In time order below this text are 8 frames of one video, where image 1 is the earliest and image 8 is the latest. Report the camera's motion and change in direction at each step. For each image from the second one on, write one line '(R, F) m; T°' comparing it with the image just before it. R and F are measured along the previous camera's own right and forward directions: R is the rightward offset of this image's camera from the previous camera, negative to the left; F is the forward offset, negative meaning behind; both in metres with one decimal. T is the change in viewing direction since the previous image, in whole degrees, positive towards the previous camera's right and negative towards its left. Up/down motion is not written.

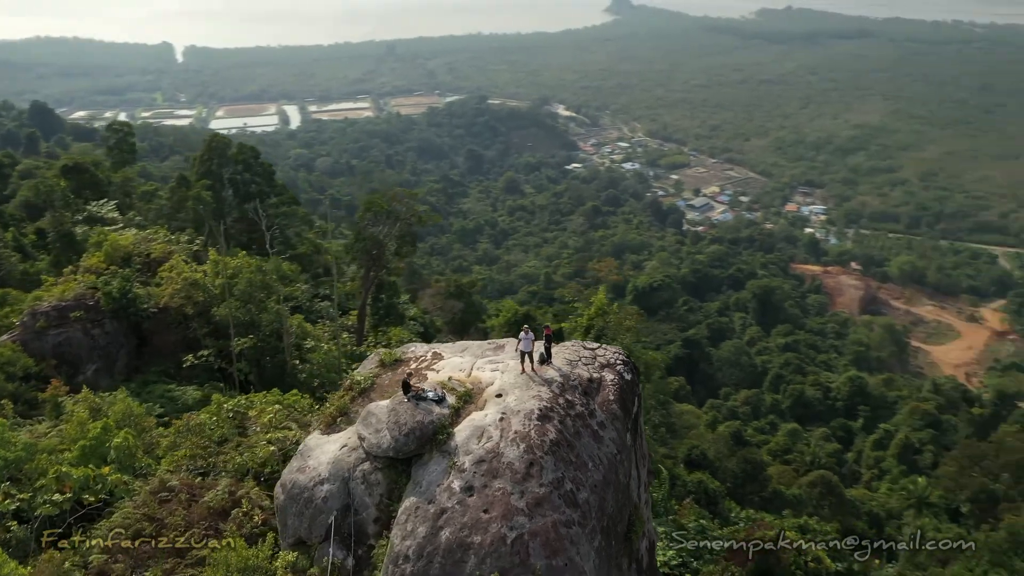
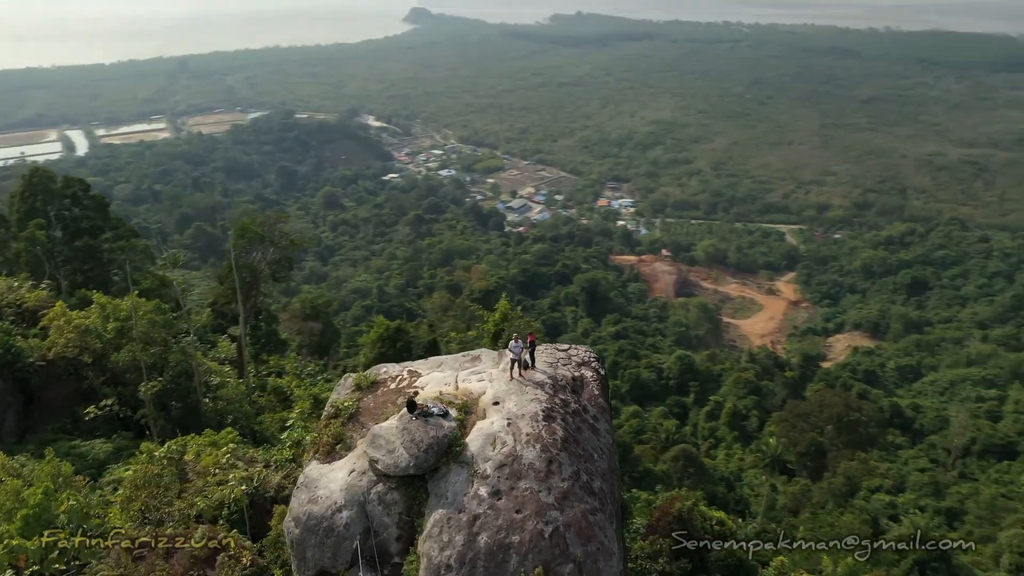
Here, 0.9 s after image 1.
(-1.0, -0.2) m; +12°
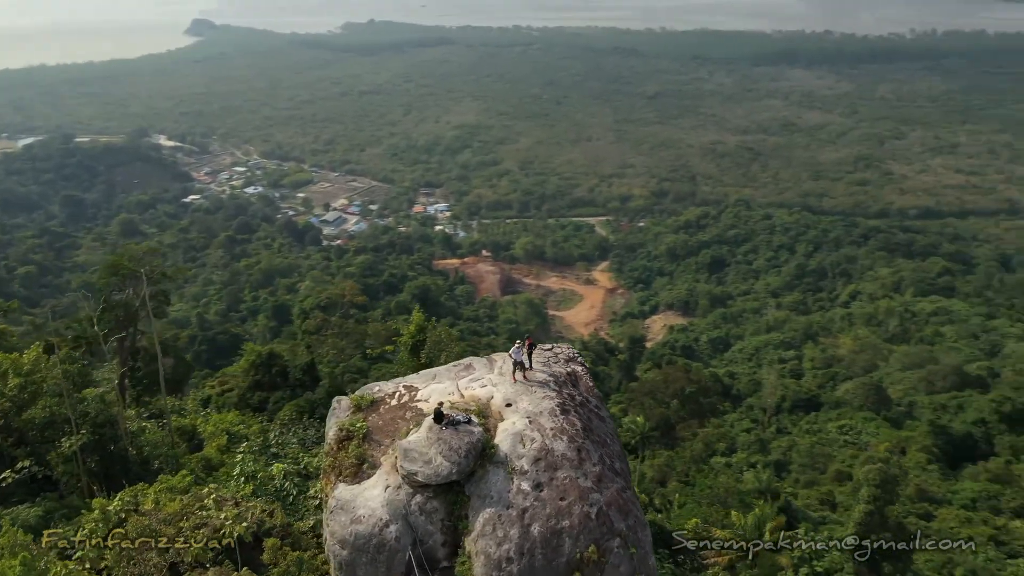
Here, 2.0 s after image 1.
(-1.2, -0.2) m; +13°
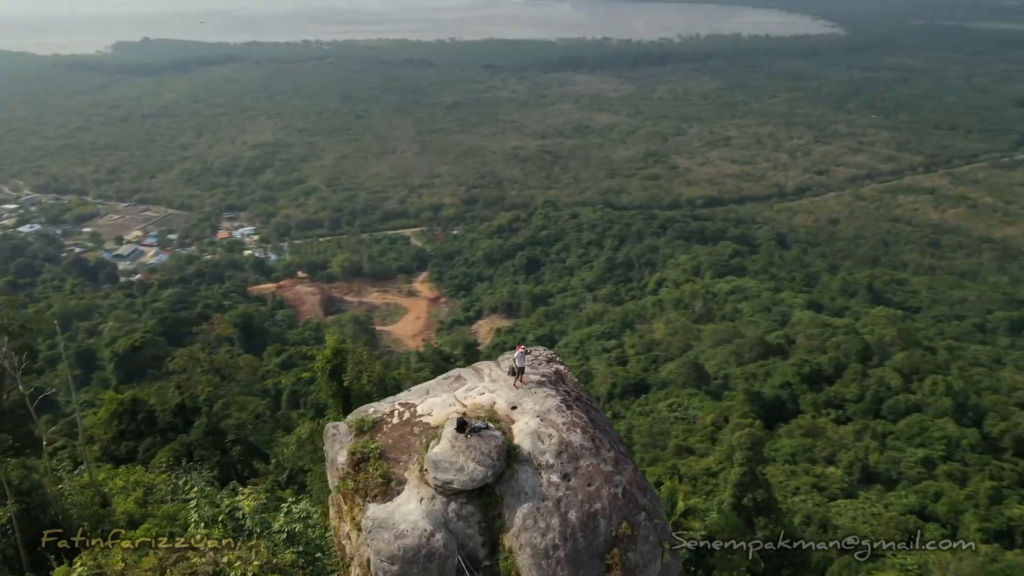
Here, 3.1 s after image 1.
(-1.2, -0.2) m; +13°
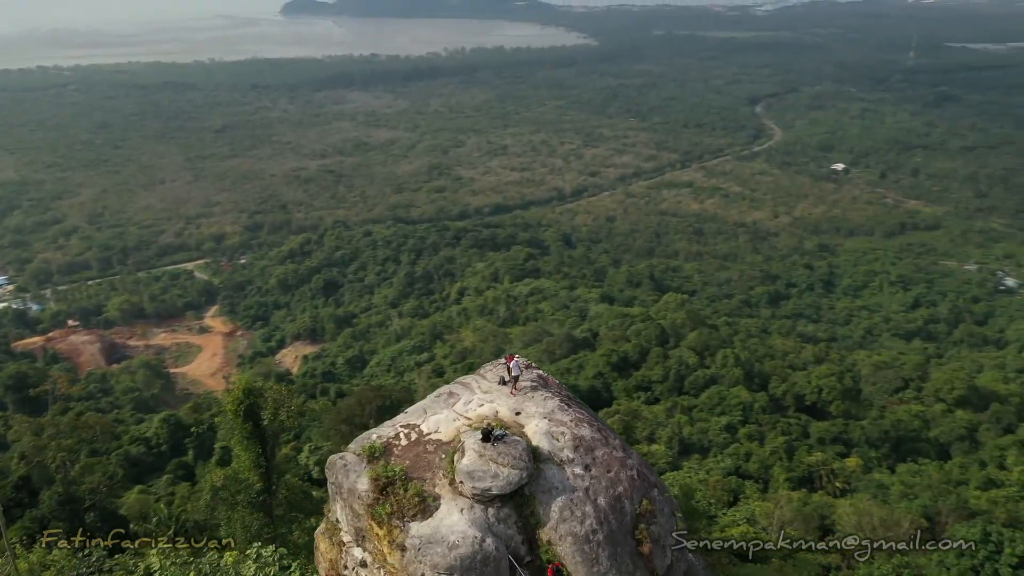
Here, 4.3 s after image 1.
(-1.5, -0.2) m; +15°
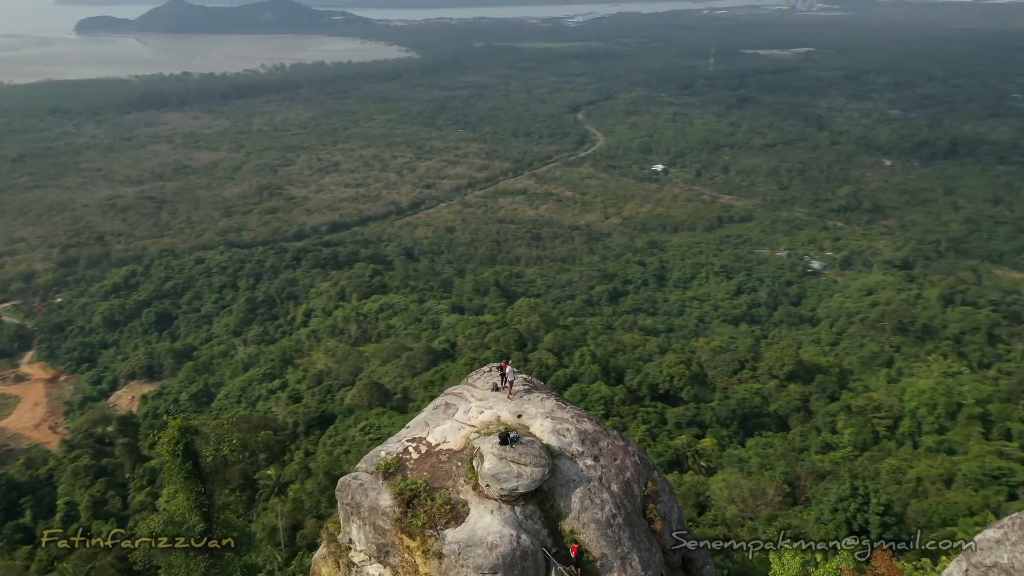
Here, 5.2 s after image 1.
(-1.2, -0.2) m; +11°
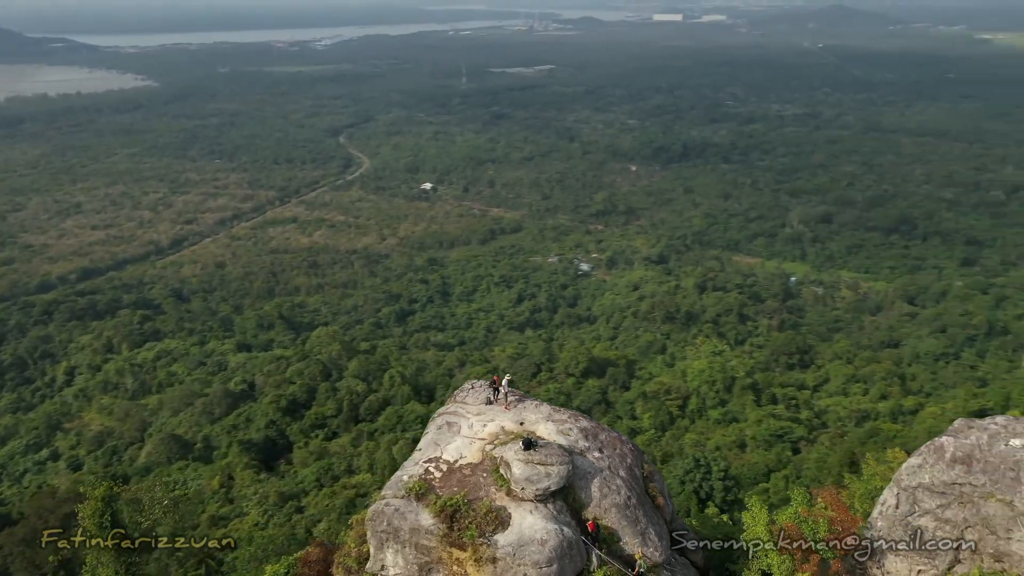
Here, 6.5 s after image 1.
(-1.8, -0.3) m; +16°
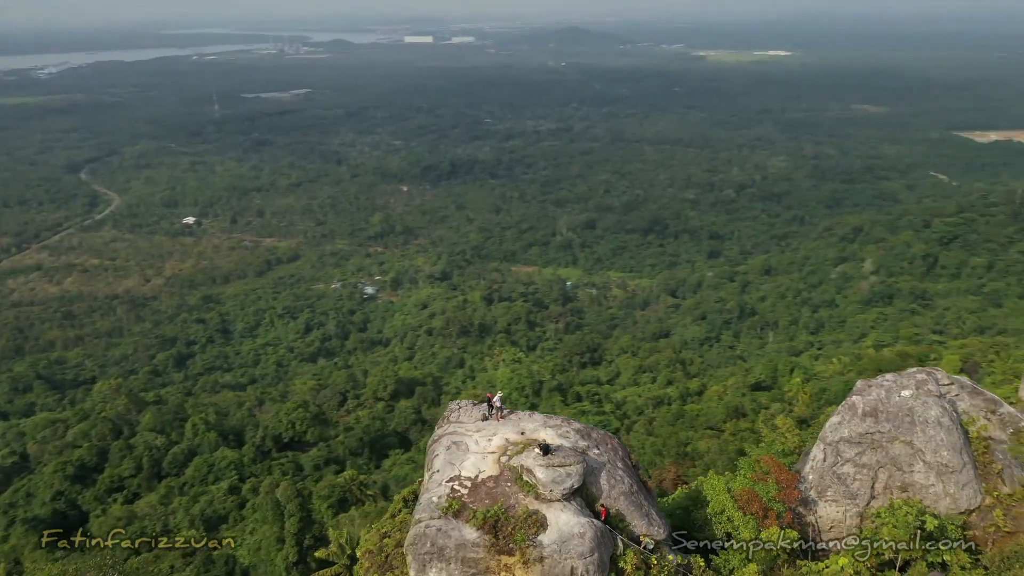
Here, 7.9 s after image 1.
(-1.9, -0.3) m; +16°
